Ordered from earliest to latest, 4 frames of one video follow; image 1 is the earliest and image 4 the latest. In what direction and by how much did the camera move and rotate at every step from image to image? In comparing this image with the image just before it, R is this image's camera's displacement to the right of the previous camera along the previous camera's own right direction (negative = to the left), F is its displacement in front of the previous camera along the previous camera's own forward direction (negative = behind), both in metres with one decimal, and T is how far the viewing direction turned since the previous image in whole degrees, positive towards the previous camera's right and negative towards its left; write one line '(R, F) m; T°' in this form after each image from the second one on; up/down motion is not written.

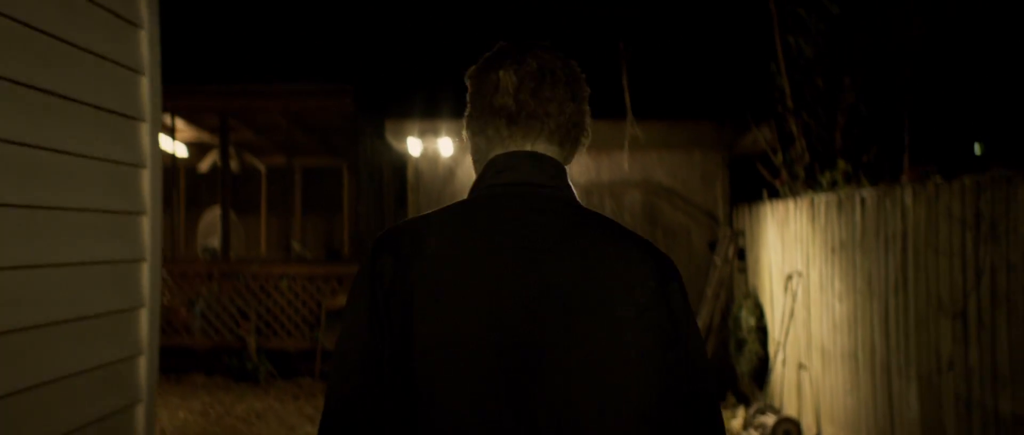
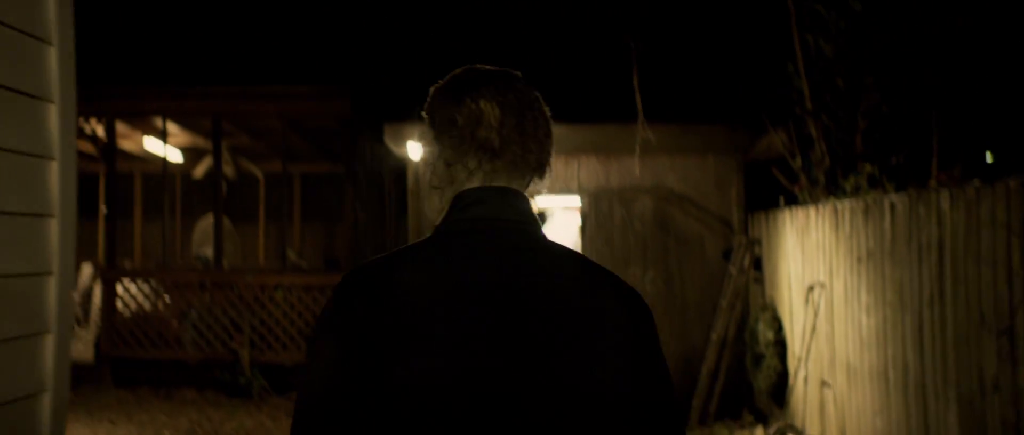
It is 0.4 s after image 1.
(0.0, +0.4) m; 0°
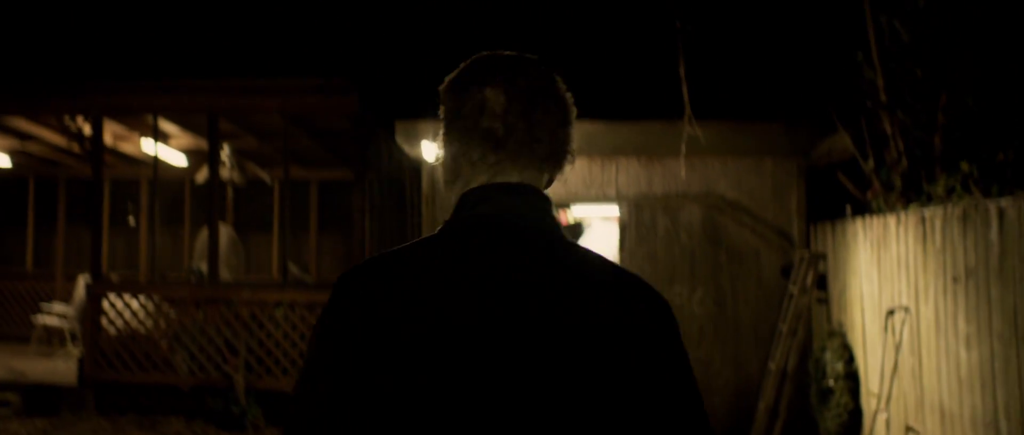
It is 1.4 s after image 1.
(+0.1, +0.9) m; -2°
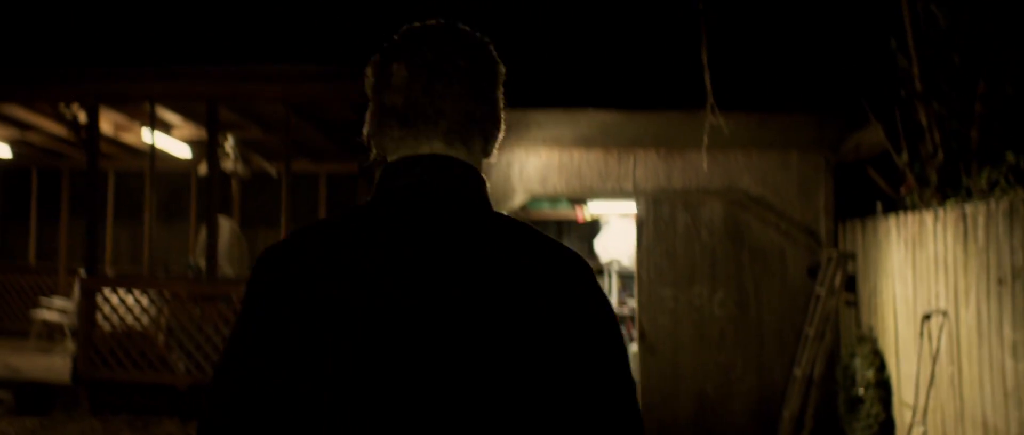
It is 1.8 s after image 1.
(0.0, +0.3) m; -1°
